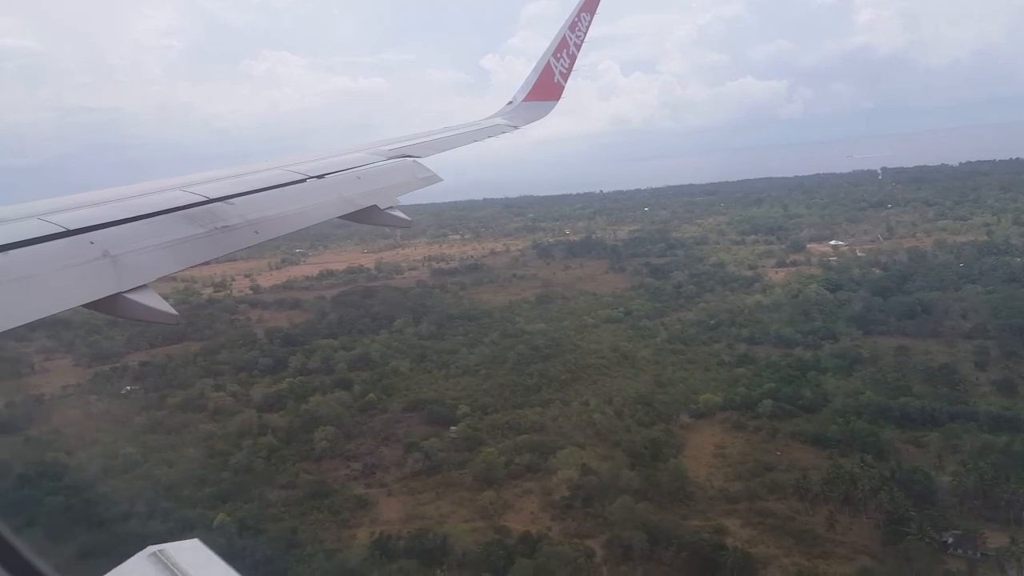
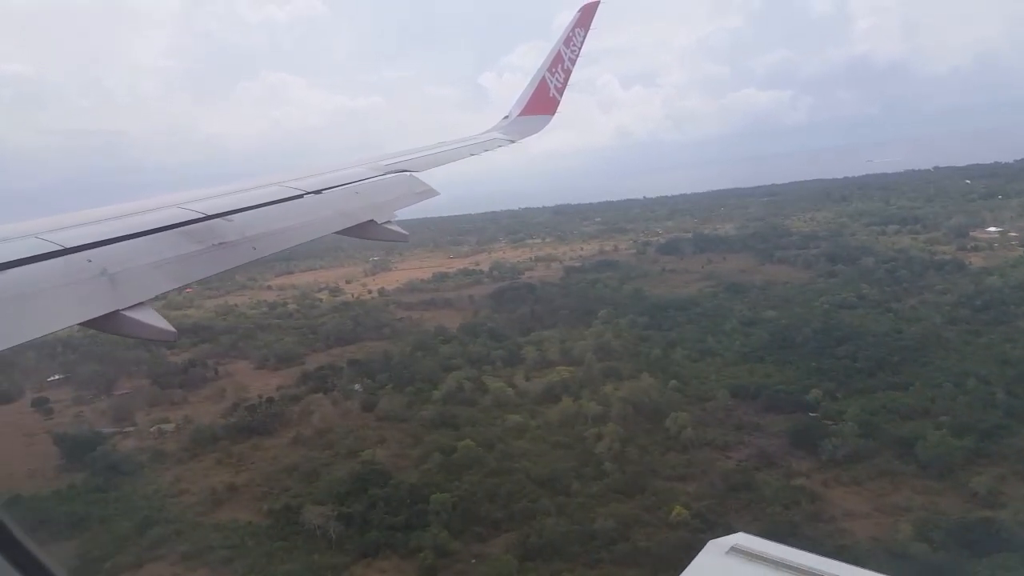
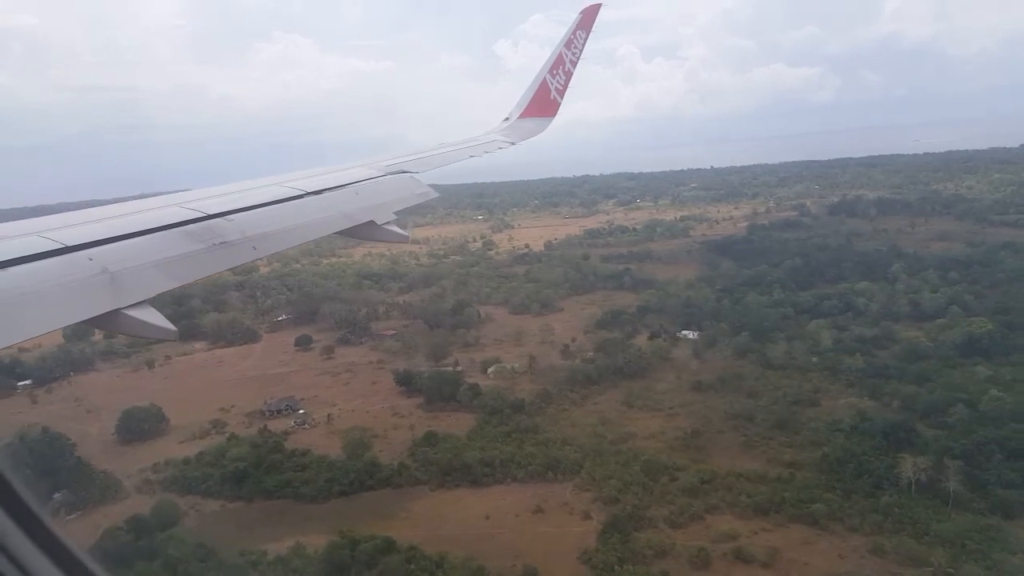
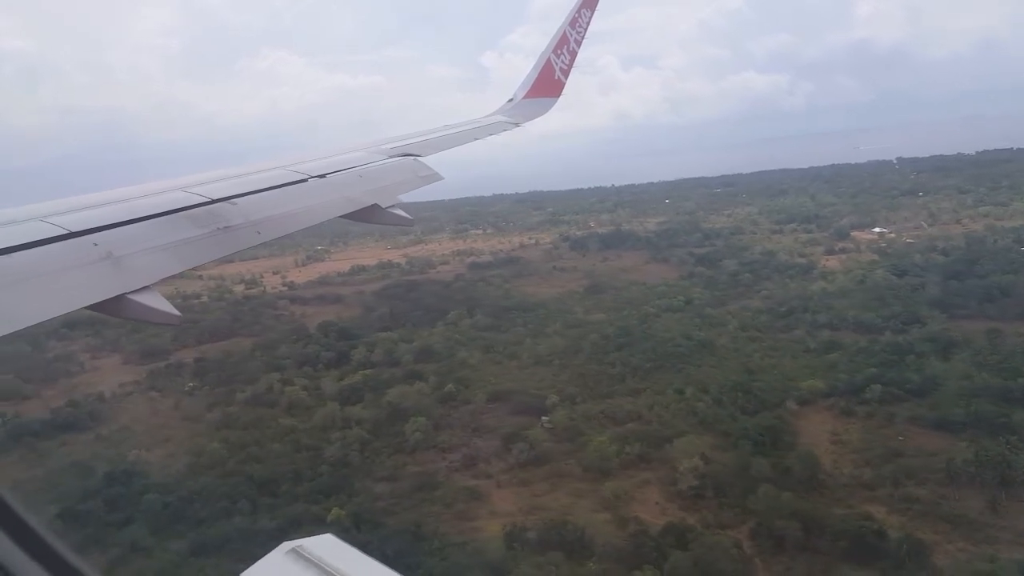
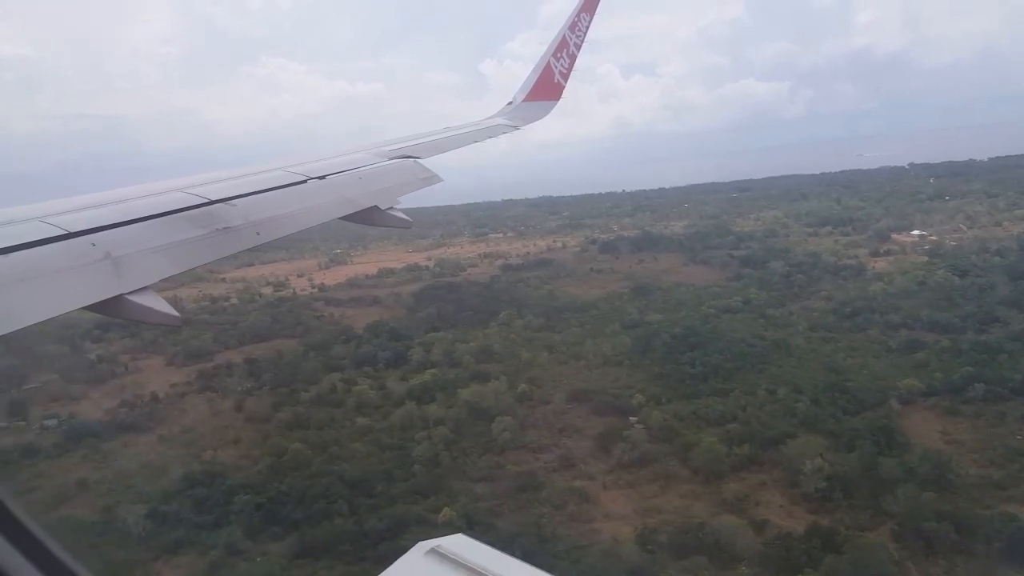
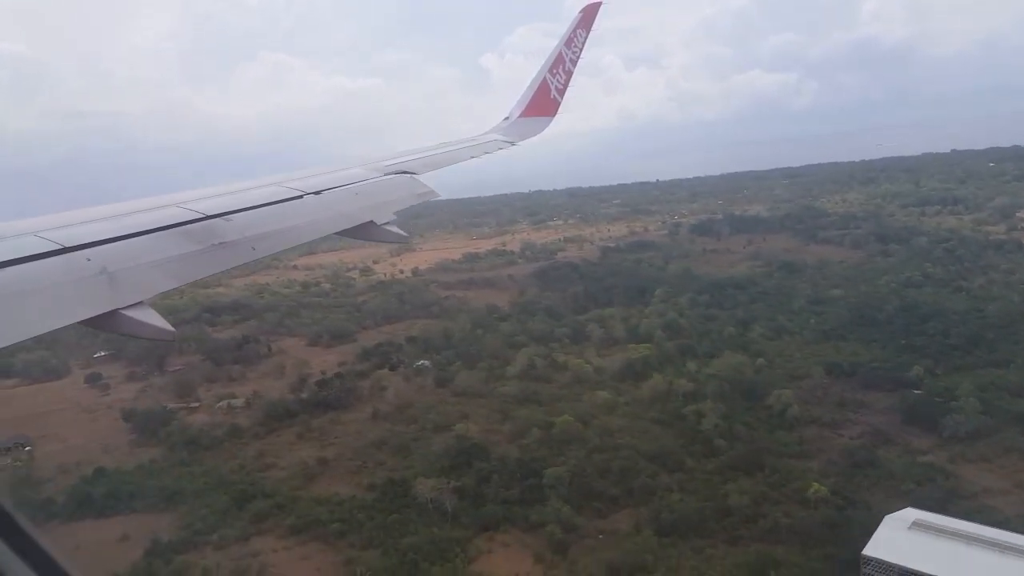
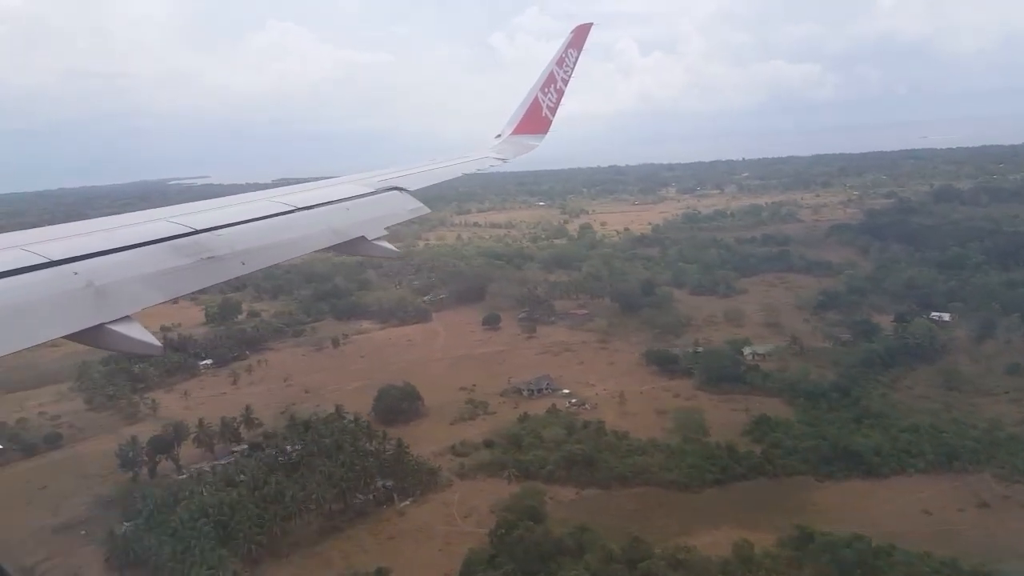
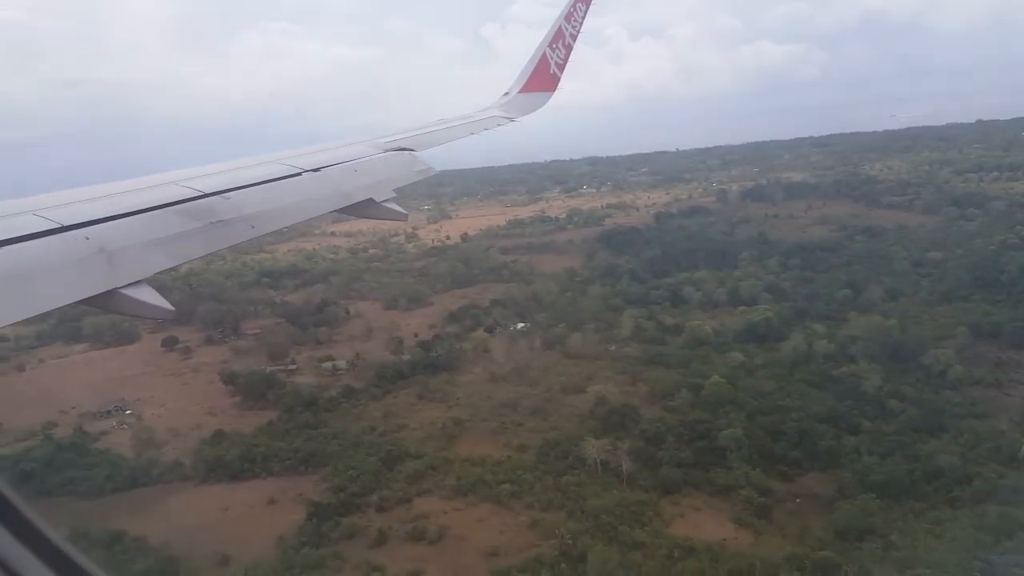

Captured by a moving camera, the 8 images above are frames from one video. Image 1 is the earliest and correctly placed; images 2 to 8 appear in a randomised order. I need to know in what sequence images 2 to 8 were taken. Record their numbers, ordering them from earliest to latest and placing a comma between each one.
4, 5, 2, 6, 8, 3, 7
